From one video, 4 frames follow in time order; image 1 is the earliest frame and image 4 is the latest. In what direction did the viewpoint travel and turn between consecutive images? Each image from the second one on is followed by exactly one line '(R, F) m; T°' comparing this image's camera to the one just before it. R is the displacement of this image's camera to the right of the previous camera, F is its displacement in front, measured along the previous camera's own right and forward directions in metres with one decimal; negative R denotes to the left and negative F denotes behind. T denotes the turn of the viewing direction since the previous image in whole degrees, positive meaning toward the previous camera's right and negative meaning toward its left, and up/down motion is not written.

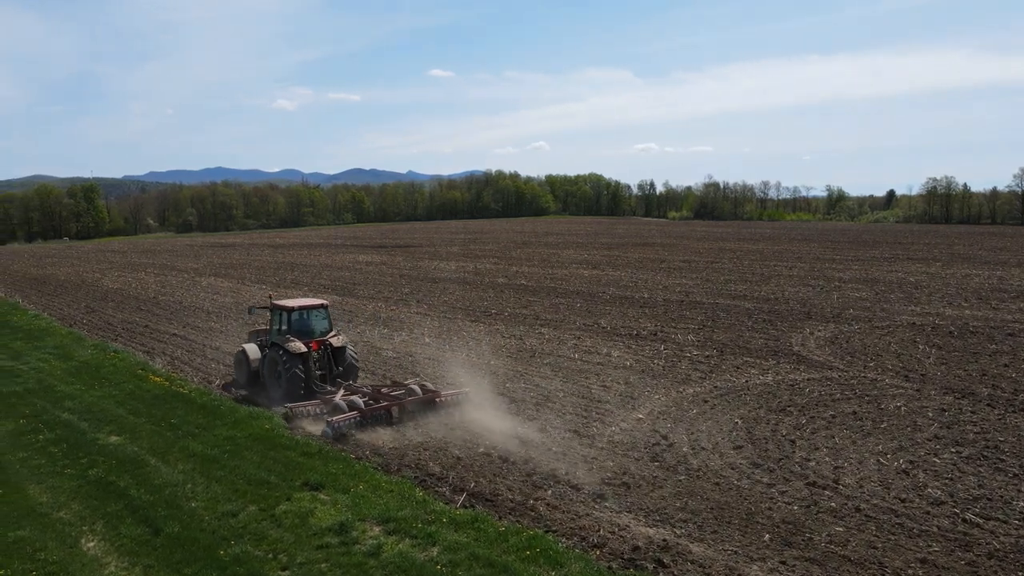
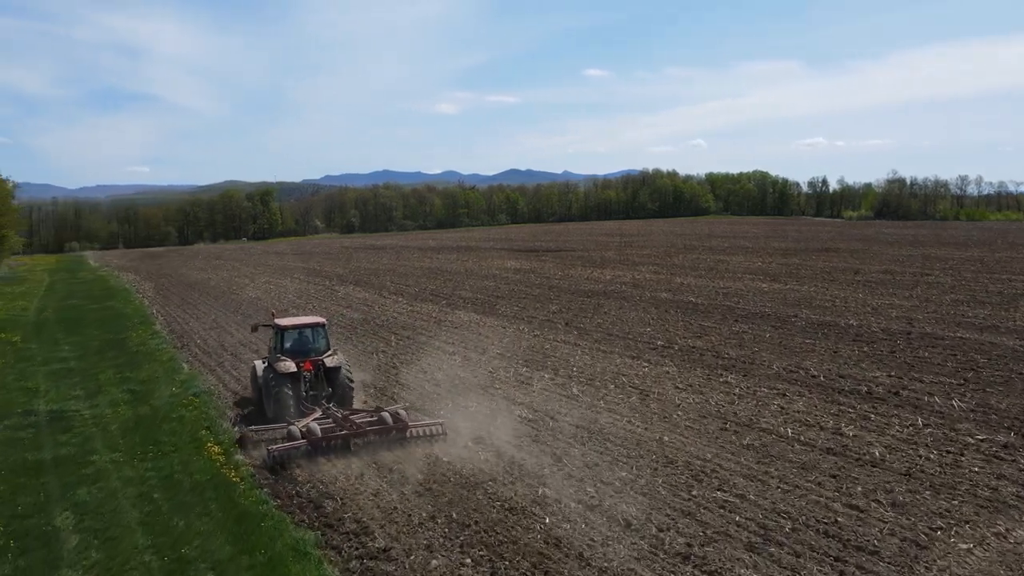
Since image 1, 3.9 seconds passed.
(-0.4, +4.0) m; -12°
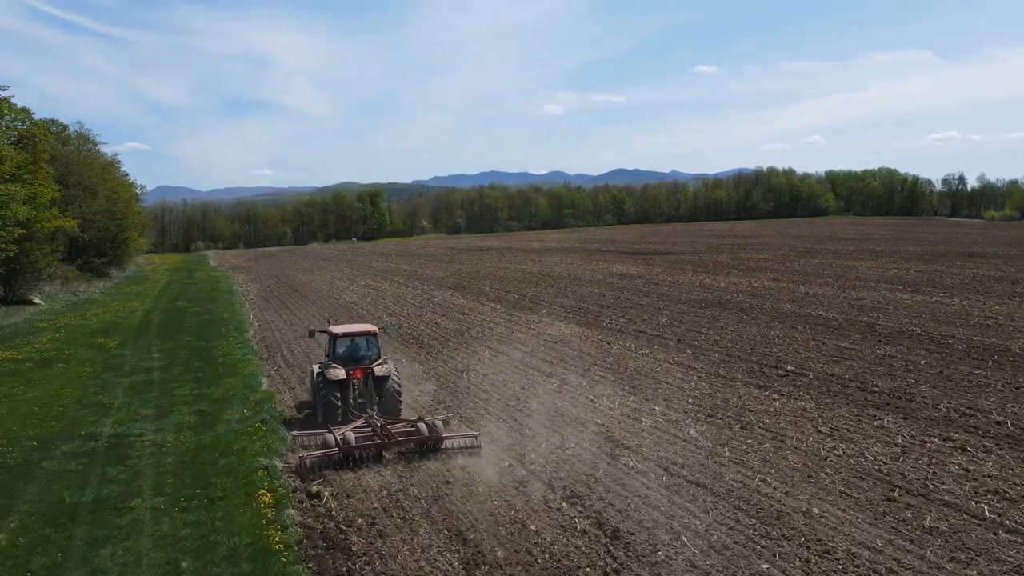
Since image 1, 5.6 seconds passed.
(0.0, +1.8) m; -8°
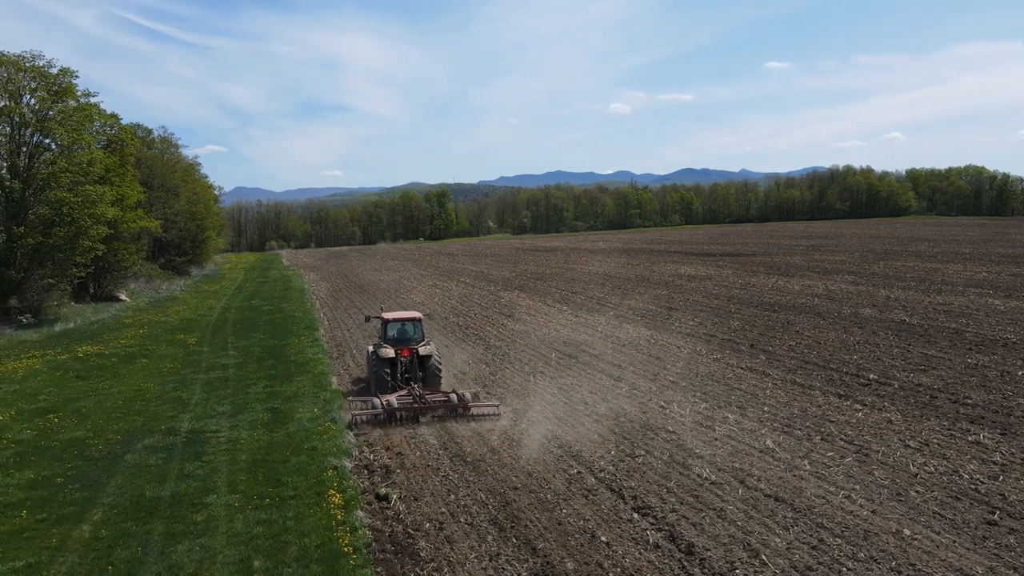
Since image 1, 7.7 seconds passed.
(-0.1, +0.2) m; -5°
